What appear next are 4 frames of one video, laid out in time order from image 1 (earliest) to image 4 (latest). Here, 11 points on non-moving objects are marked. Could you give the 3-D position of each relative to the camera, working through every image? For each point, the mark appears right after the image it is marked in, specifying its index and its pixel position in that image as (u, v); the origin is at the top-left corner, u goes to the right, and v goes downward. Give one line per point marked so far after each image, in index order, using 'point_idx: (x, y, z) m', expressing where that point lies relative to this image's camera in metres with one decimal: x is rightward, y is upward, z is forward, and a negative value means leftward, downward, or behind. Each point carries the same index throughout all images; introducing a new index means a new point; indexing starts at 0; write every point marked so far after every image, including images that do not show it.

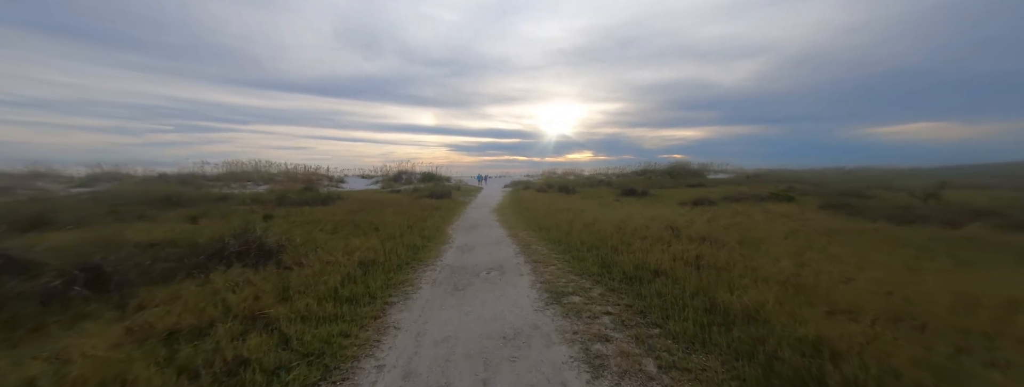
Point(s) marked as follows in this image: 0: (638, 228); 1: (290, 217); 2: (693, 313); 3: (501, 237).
0: (+4.2, -1.2, +9.1) m
1: (-9.8, -1.1, +11.9) m
2: (+2.4, -1.6, +3.6) m
3: (-0.4, -1.6, +10.2) m
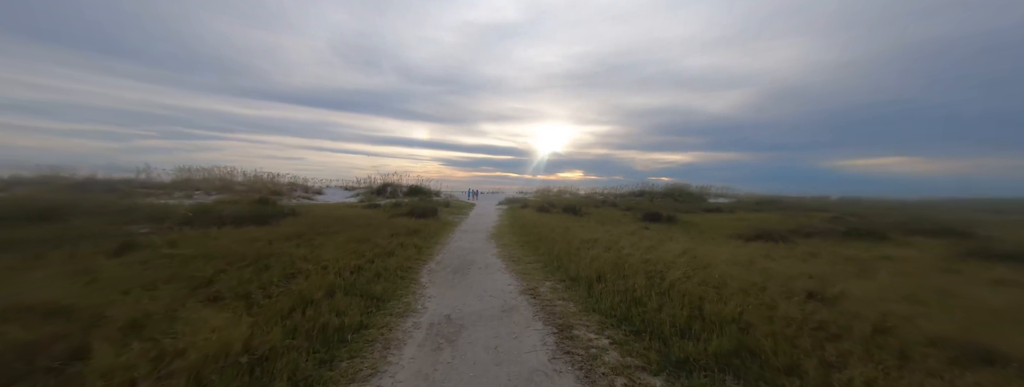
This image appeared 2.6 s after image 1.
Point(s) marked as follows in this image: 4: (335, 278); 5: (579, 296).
0: (+4.6, -1.9, +5.1) m
1: (-9.5, -1.5, +7.4) m
2: (+3.0, -1.9, -0.5) m
3: (-0.1, -2.3, +5.9) m
4: (-3.9, -1.9, +6.0) m
5: (+1.4, -2.2, +5.7) m
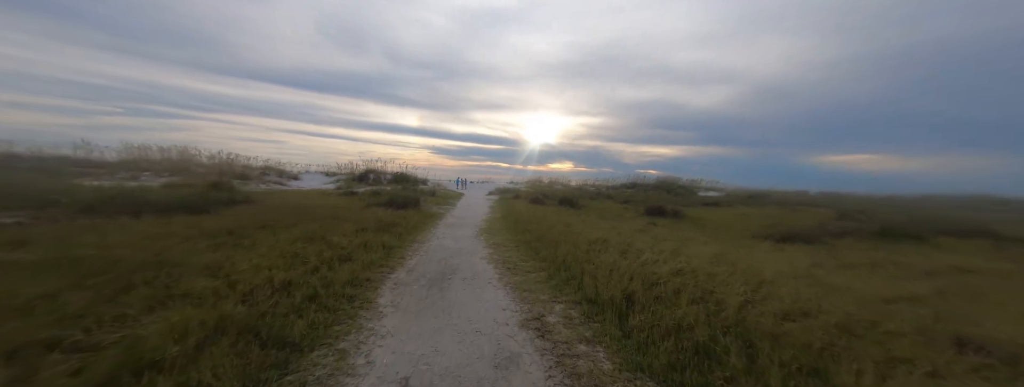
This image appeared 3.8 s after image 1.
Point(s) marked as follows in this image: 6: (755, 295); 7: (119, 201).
0: (+4.6, -1.8, +3.3) m
1: (-9.5, -1.1, +5.1) m
2: (+3.2, -2.0, -2.3) m
3: (-0.1, -2.1, +4.0) m
4: (-4.0, -1.6, +3.9) m
5: (+1.4, -2.0, +3.8) m
6: (+4.5, -1.8, +5.0) m
7: (-15.3, -0.4, +10.5) m
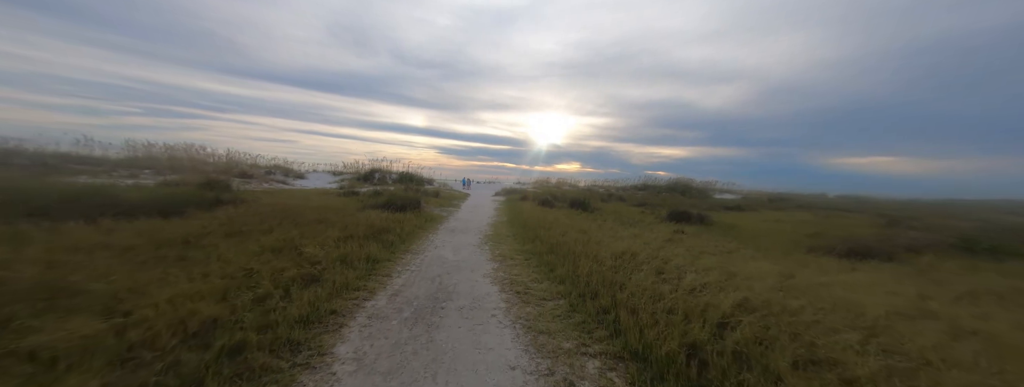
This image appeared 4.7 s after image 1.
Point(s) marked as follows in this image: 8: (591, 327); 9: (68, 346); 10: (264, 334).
0: (+4.7, -2.0, +1.7) m
1: (-9.4, -1.1, +3.8) m
2: (+3.1, -2.1, -3.9) m
3: (0.0, -2.2, +2.5) m
4: (-3.8, -1.6, +2.5) m
5: (+1.5, -2.1, +2.3) m
6: (+4.6, -2.0, +3.4) m
7: (-15.0, -0.3, +9.4) m
8: (+1.2, -2.1, +4.2) m
9: (-4.6, -1.6, +2.8) m
10: (-3.1, -1.8, +3.5) m
